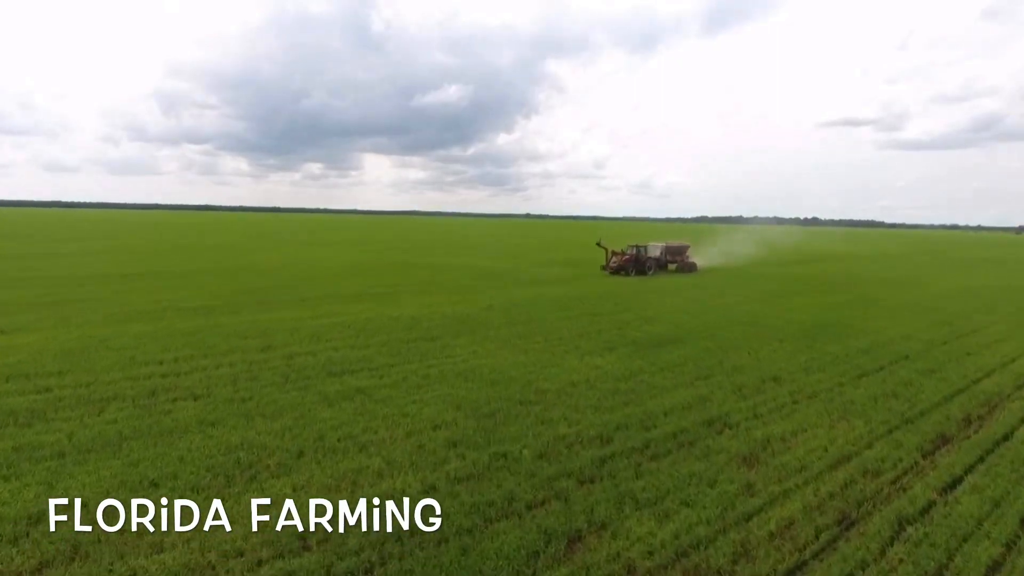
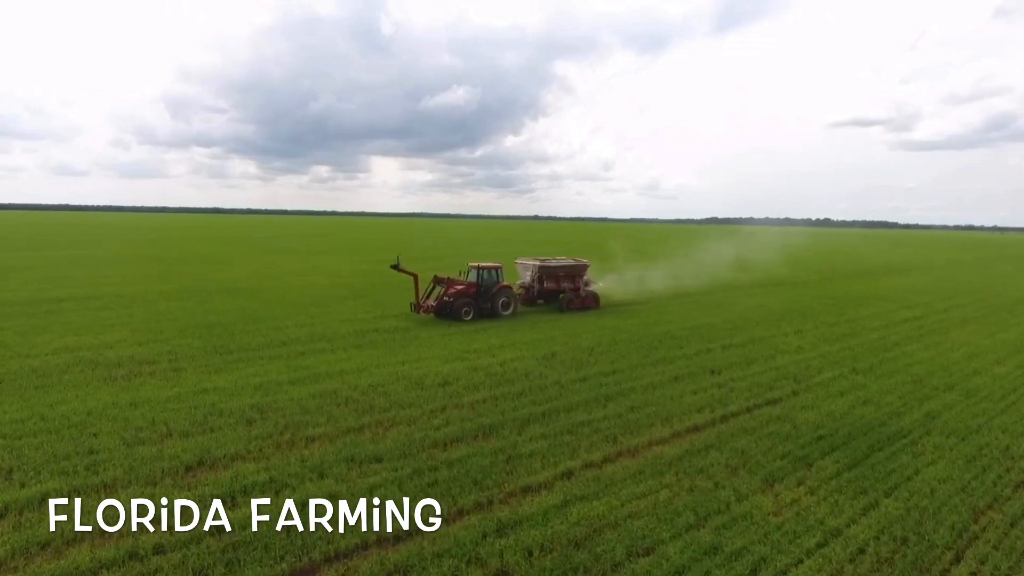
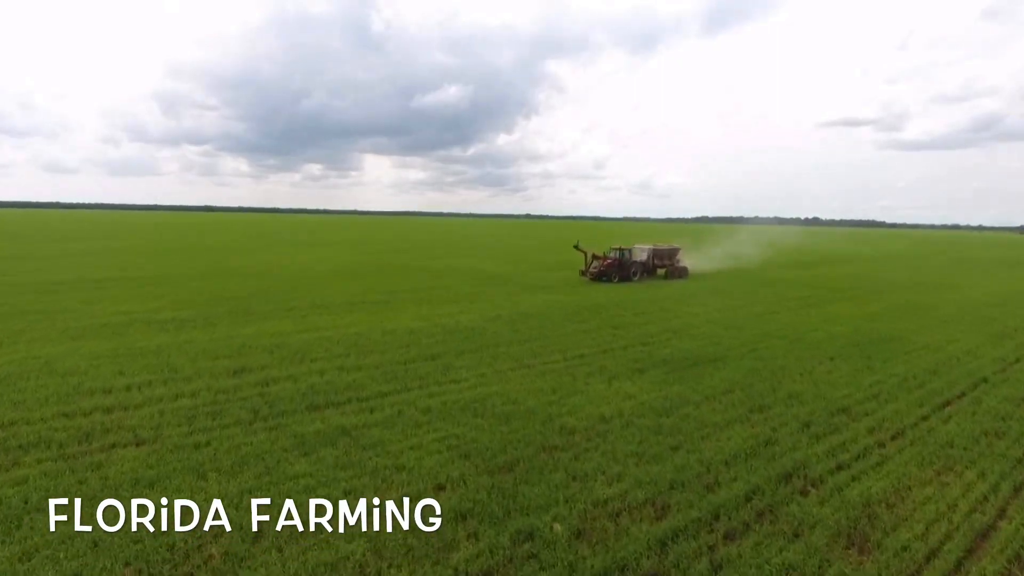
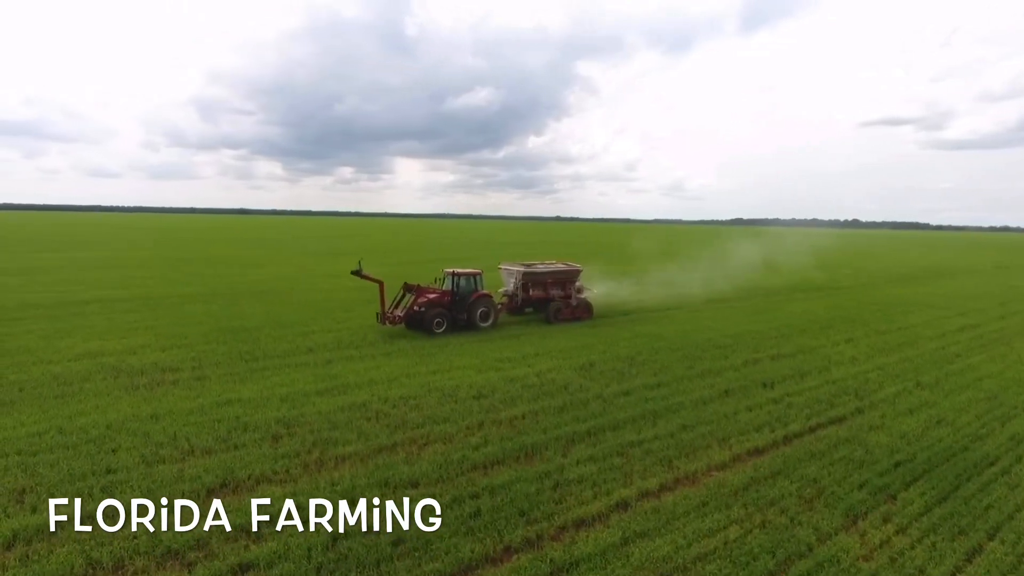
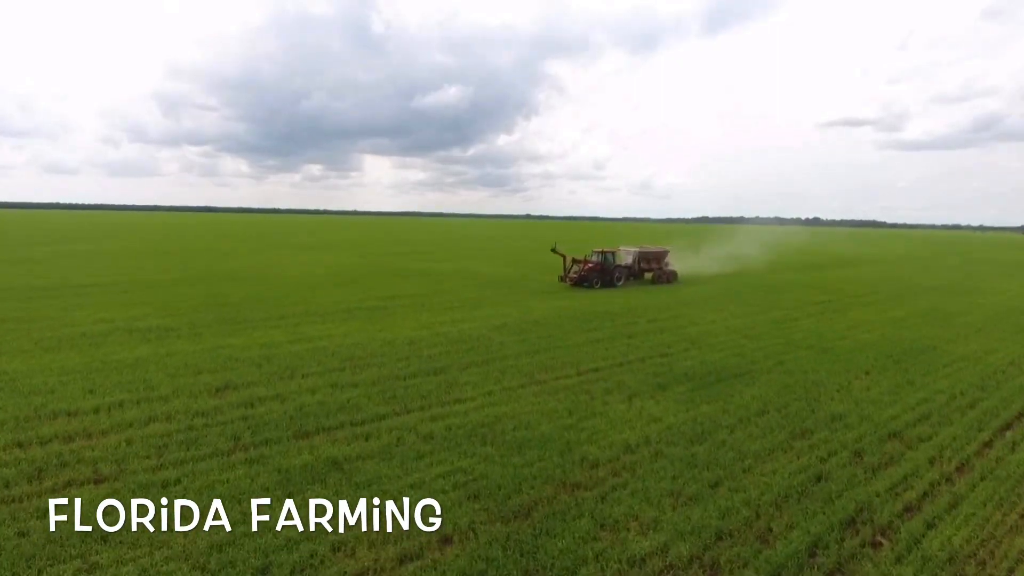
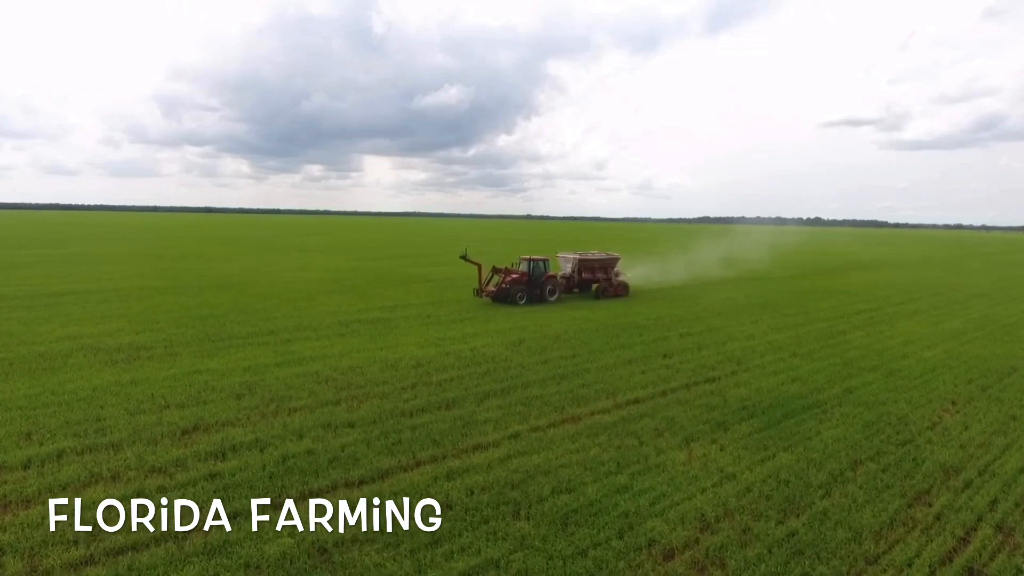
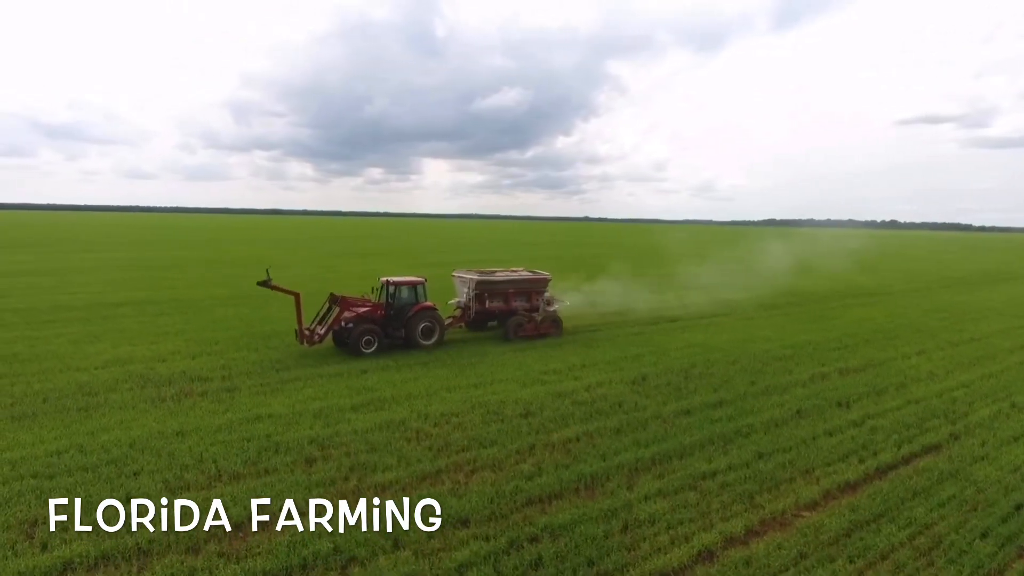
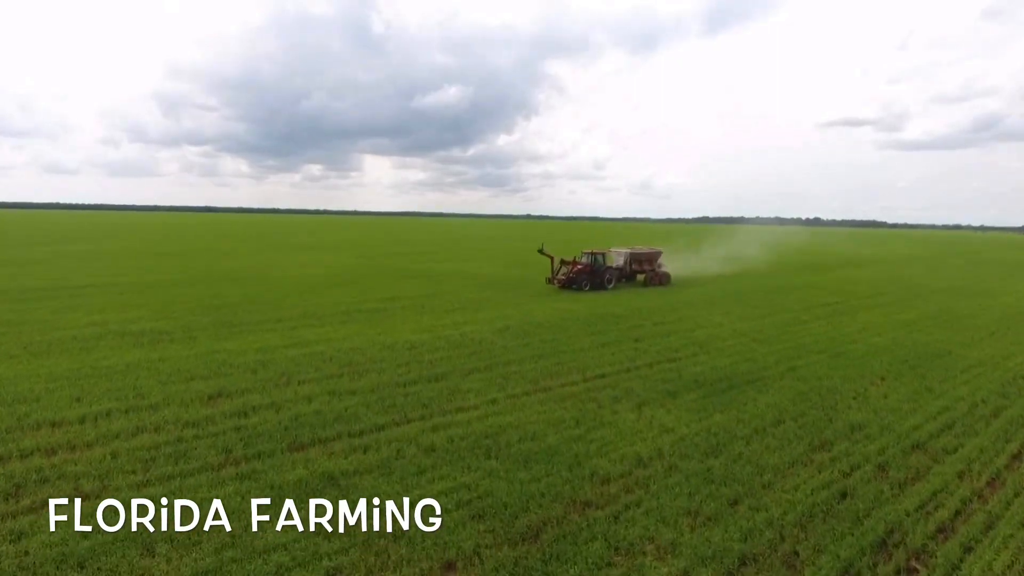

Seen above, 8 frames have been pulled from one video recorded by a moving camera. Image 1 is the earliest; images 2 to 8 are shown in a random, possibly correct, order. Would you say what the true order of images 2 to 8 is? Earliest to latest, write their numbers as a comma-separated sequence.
3, 5, 8, 6, 2, 4, 7
